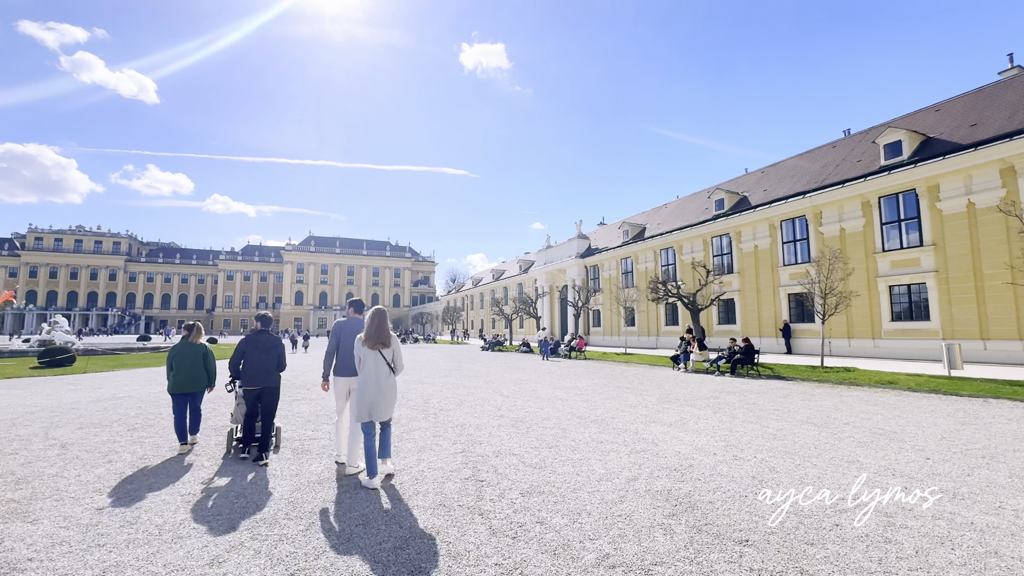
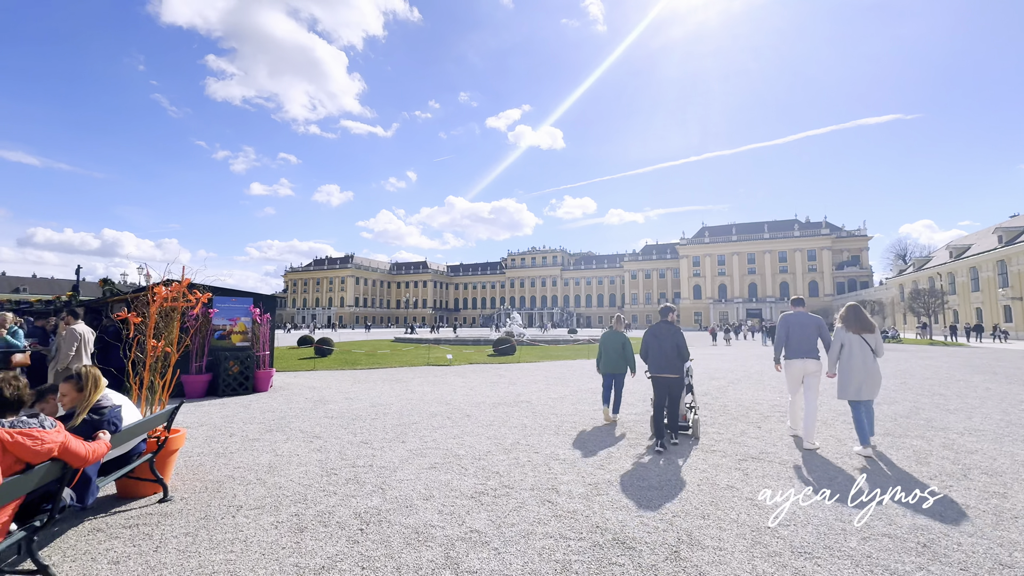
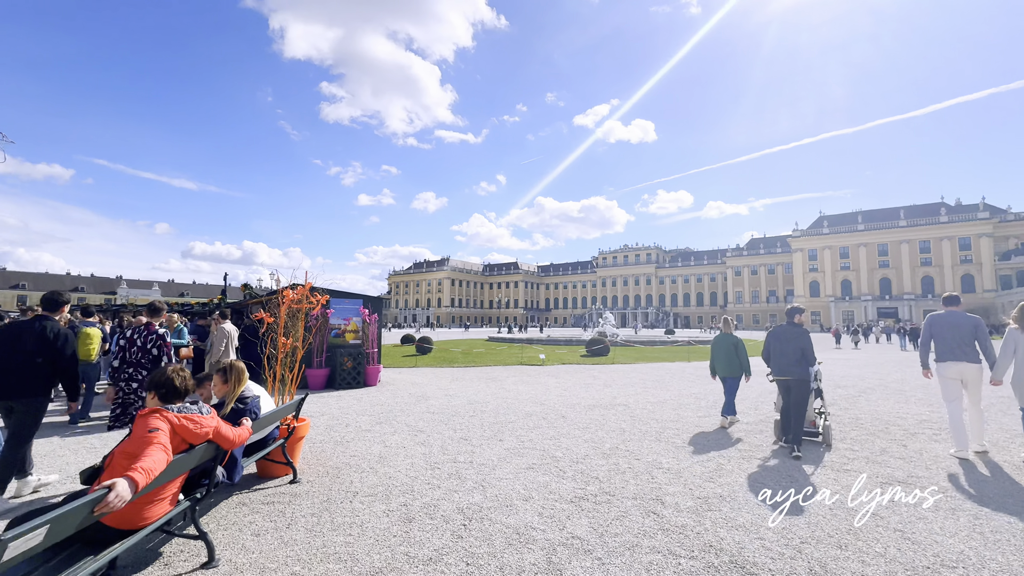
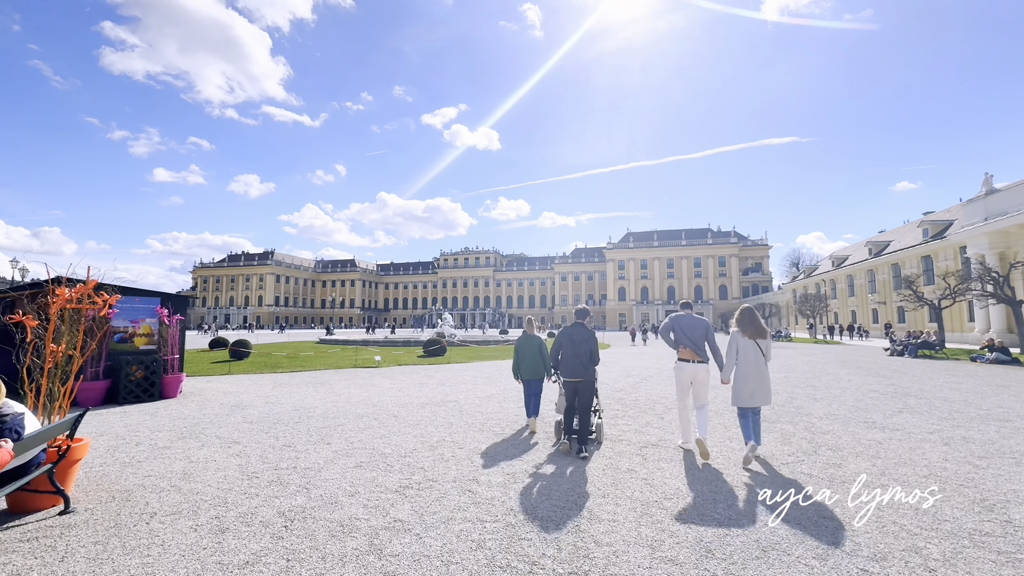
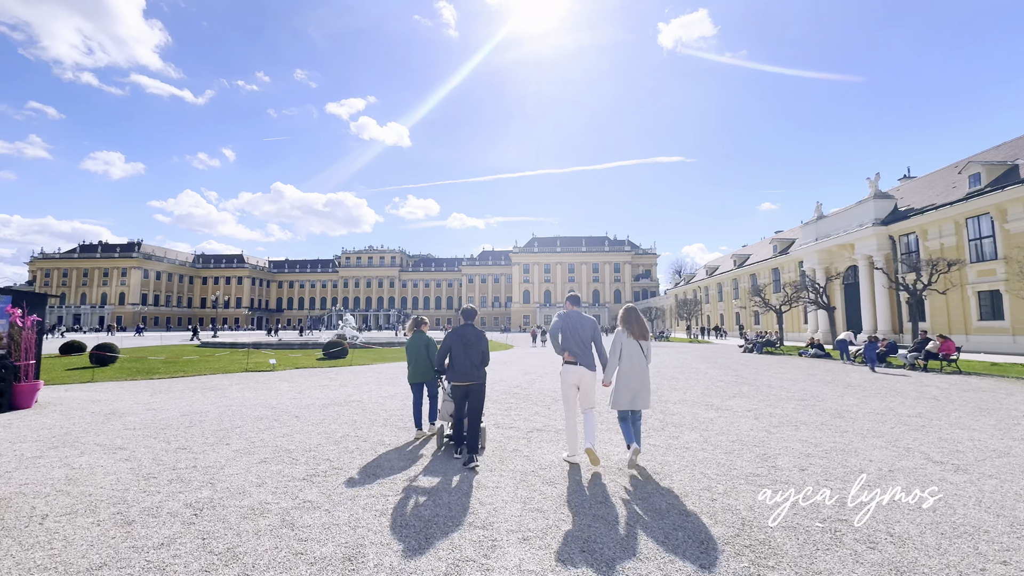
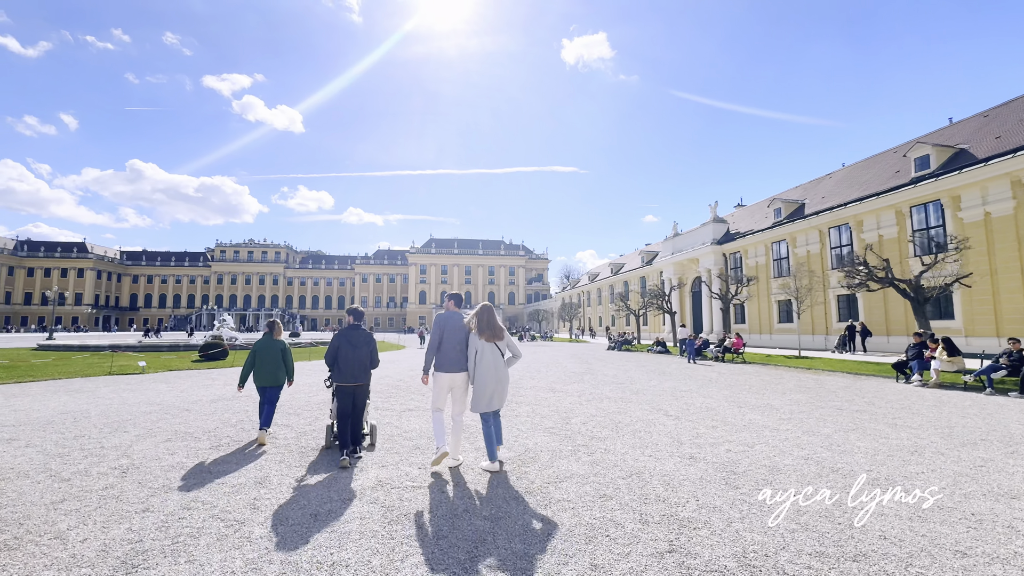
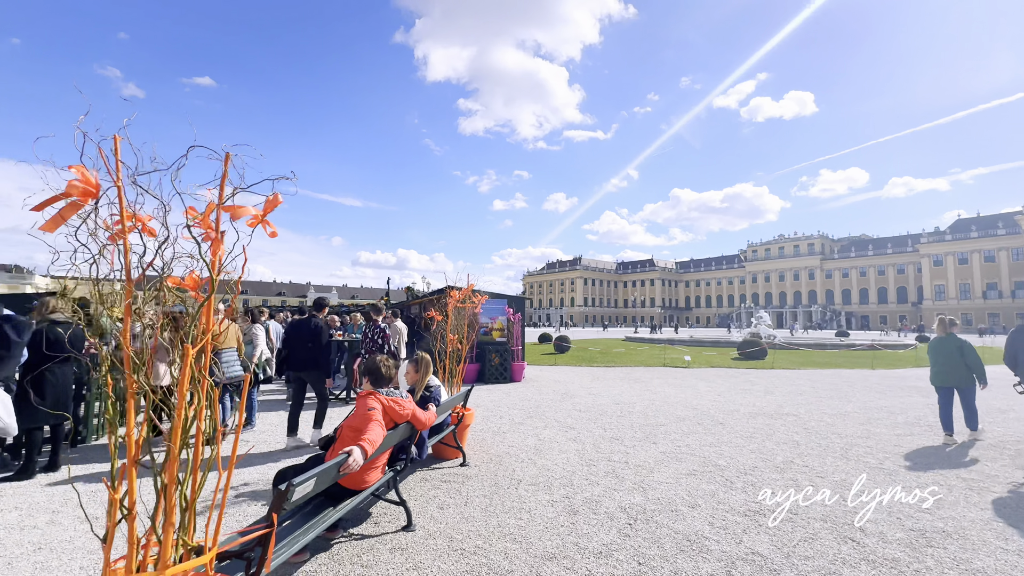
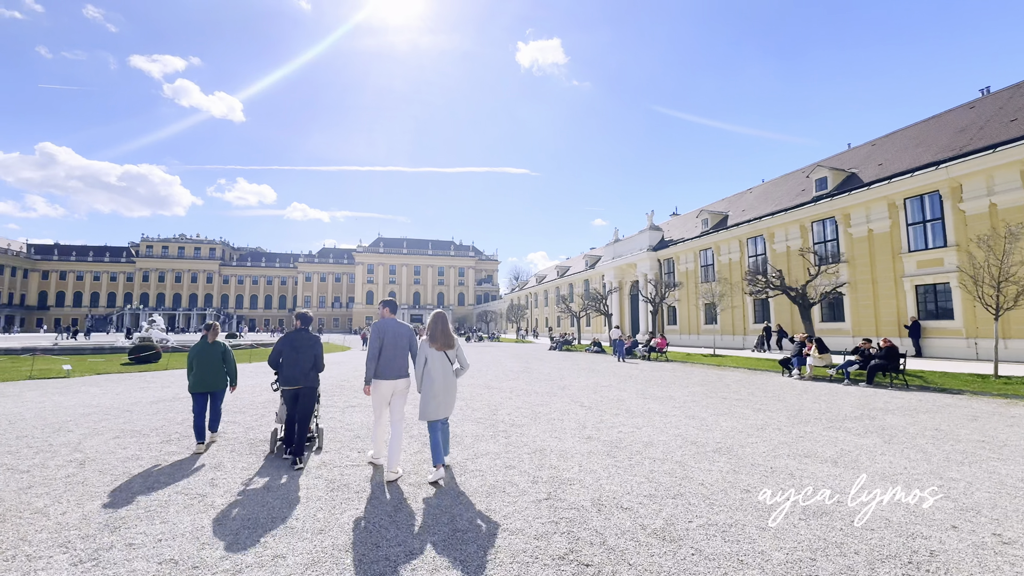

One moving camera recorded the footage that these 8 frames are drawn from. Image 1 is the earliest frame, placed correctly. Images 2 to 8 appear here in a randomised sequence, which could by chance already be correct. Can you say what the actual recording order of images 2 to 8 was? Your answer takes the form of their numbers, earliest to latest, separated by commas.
8, 6, 5, 4, 2, 3, 7
